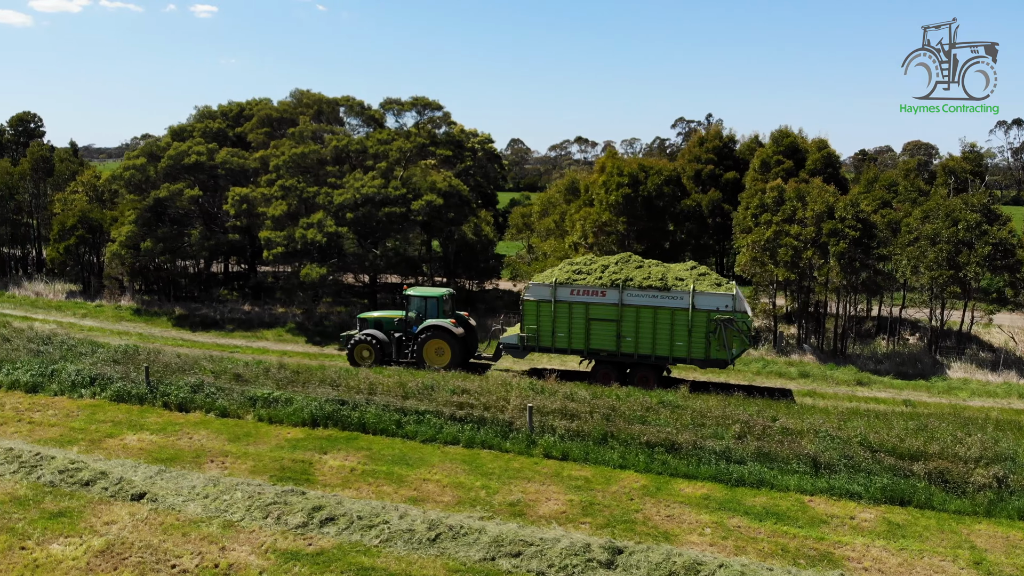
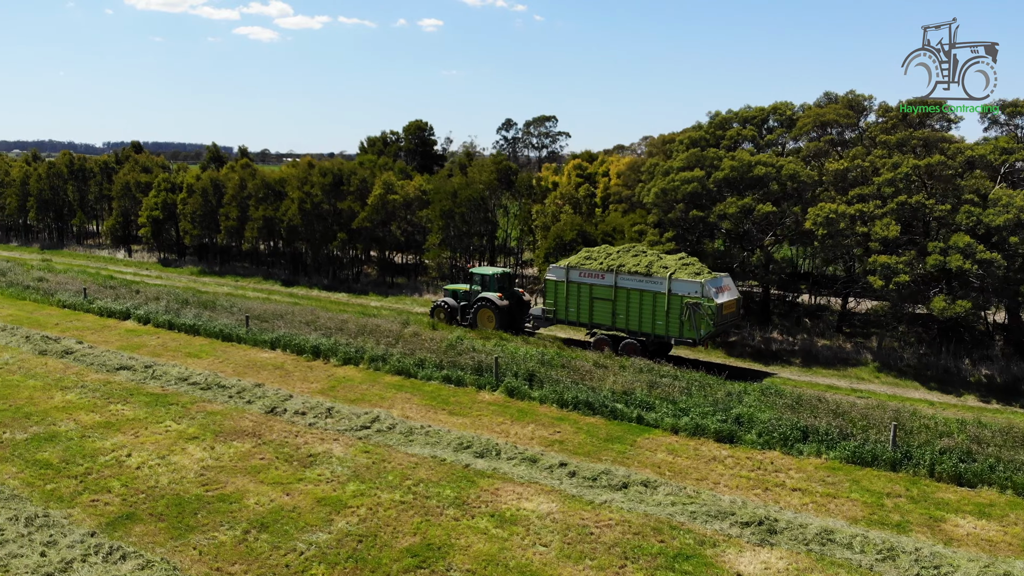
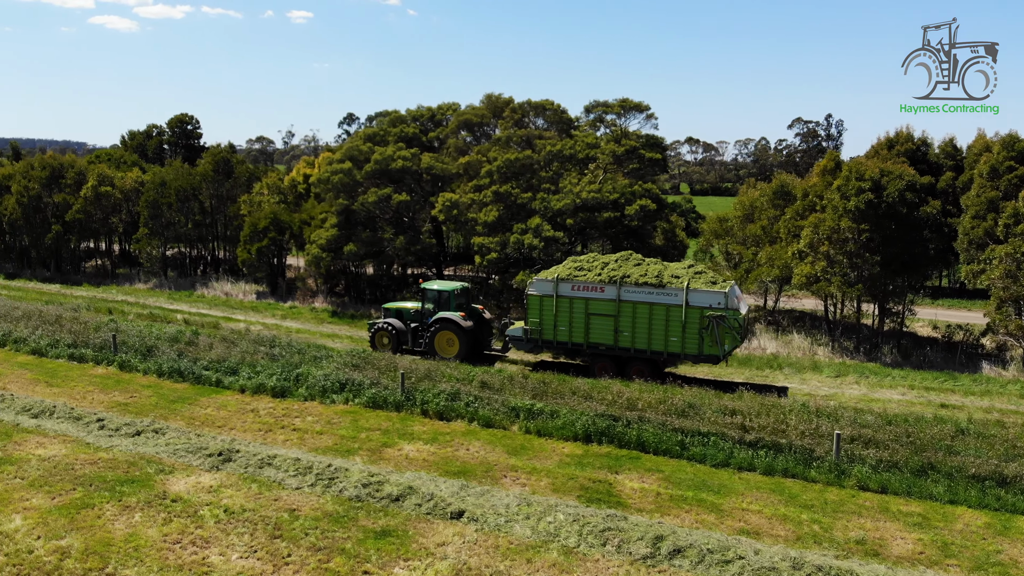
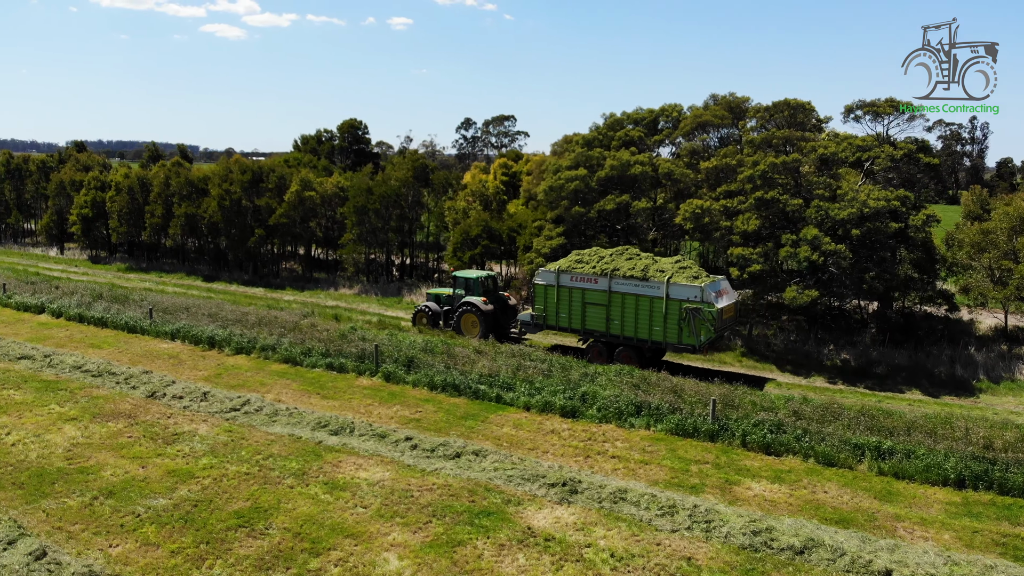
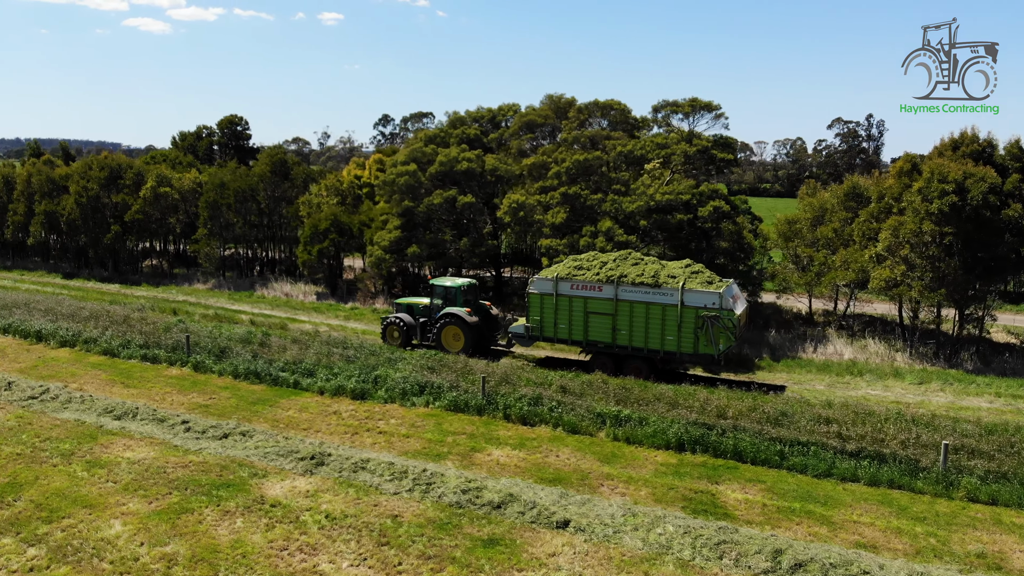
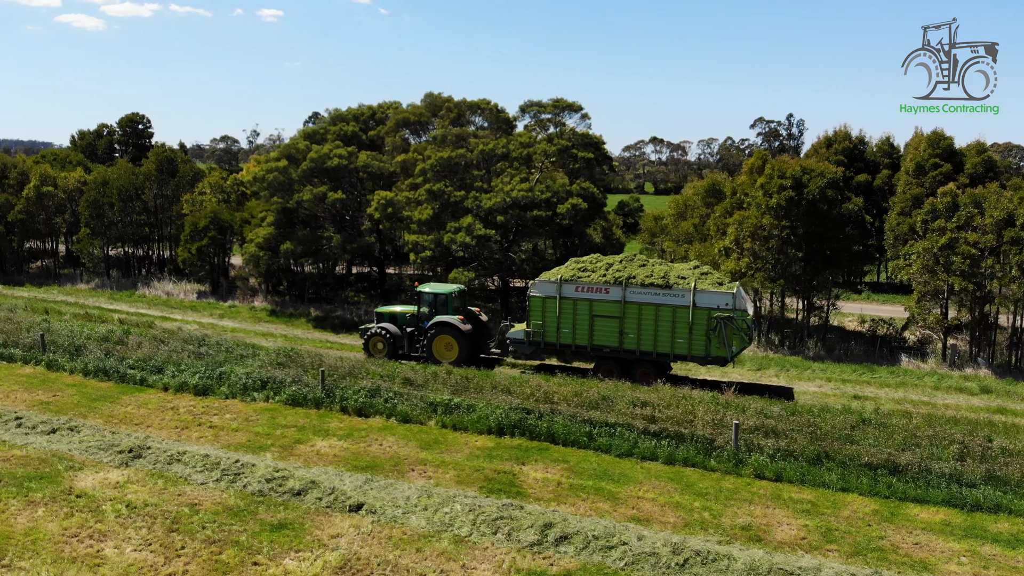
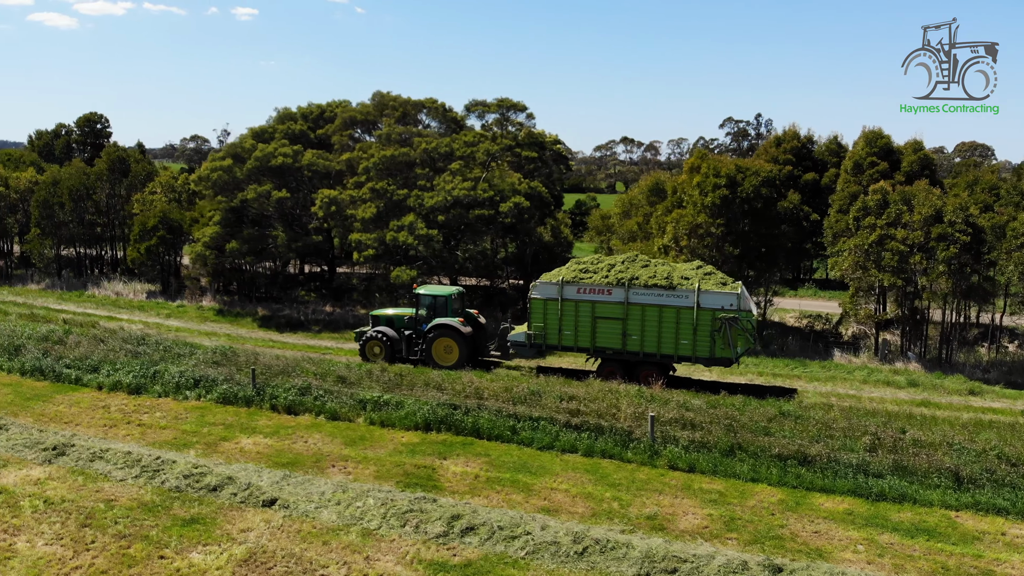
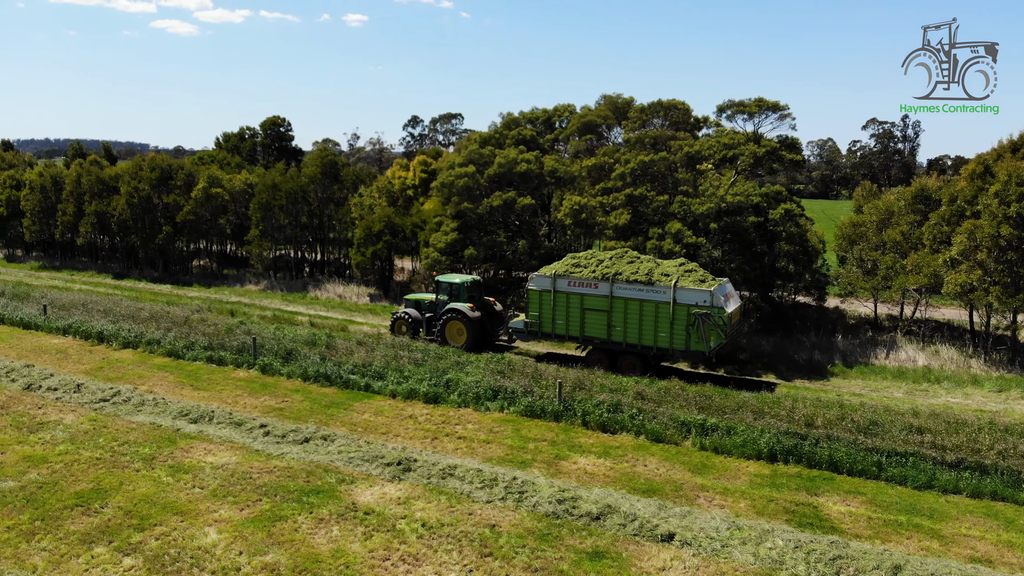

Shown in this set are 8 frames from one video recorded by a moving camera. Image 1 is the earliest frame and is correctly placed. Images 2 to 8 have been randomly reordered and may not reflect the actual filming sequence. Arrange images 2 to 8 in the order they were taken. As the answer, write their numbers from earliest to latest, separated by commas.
7, 6, 3, 5, 8, 4, 2
